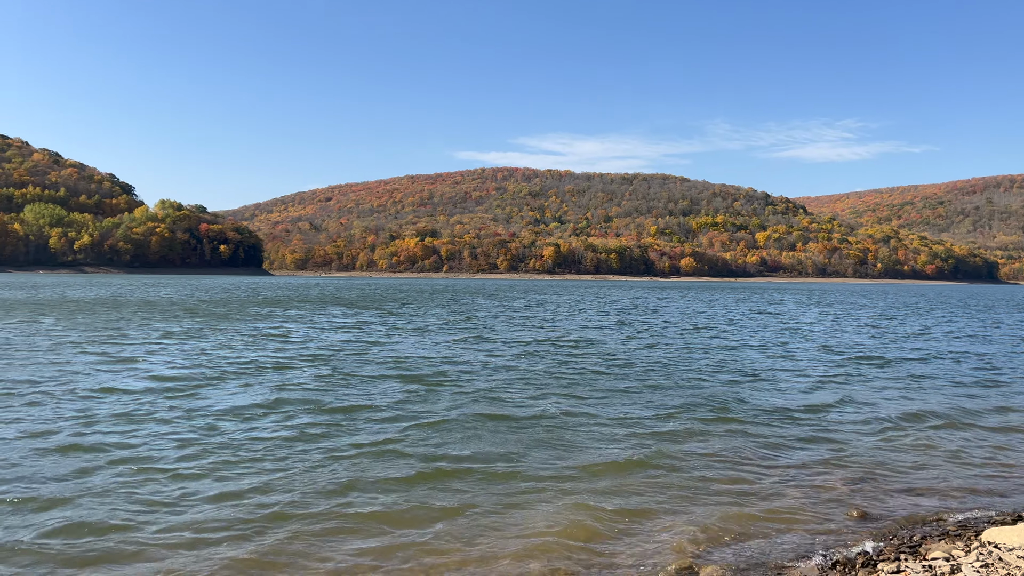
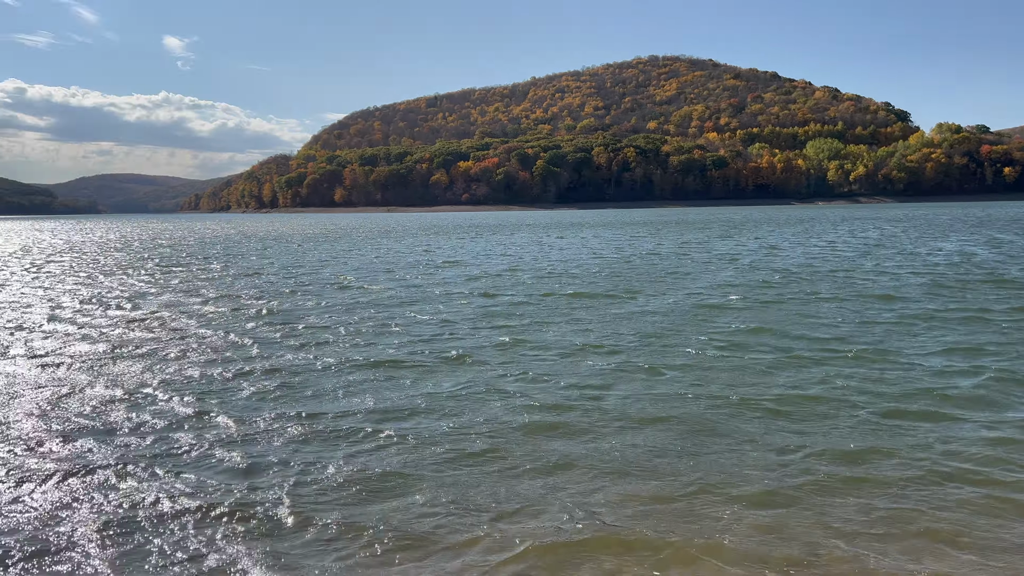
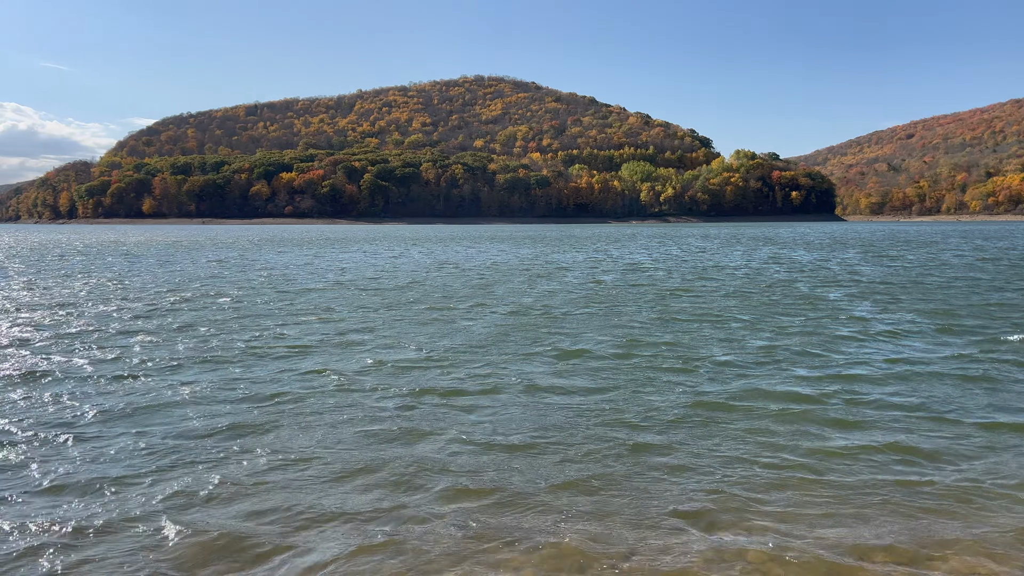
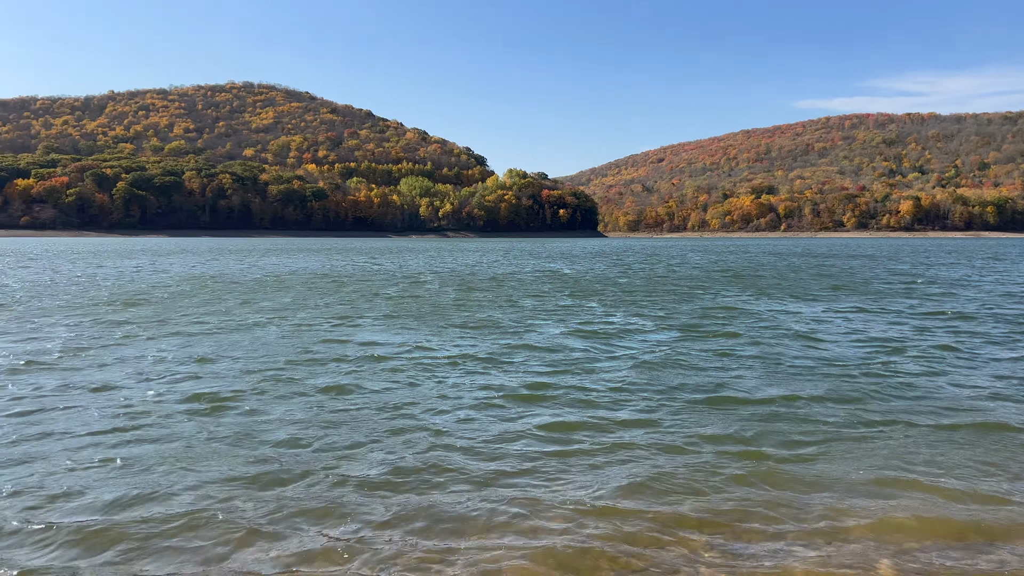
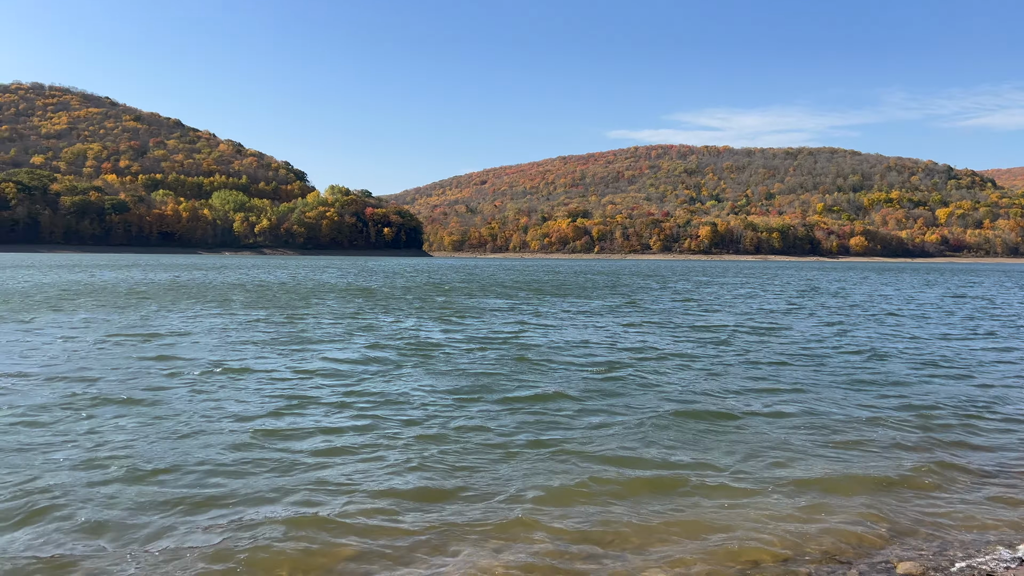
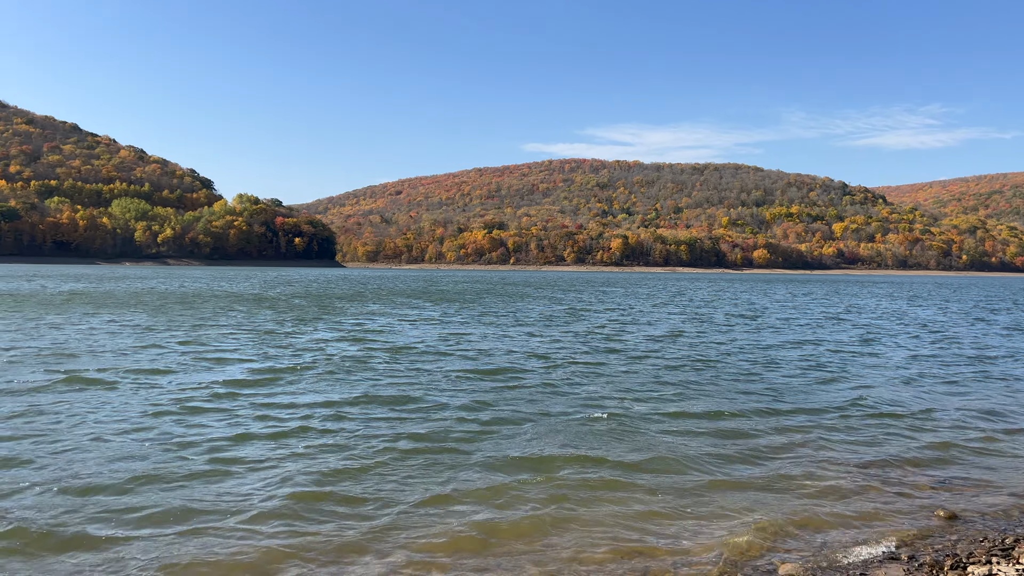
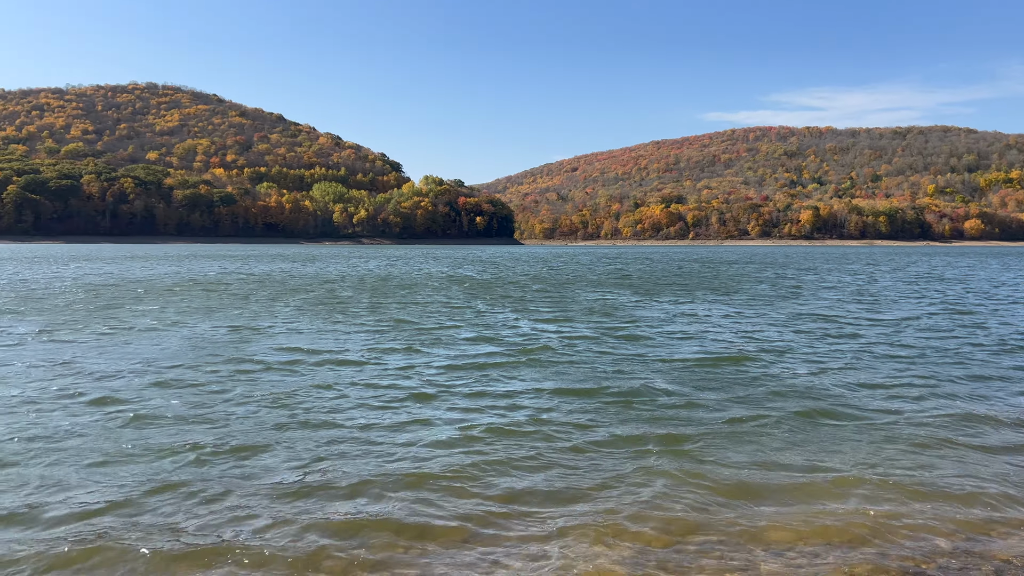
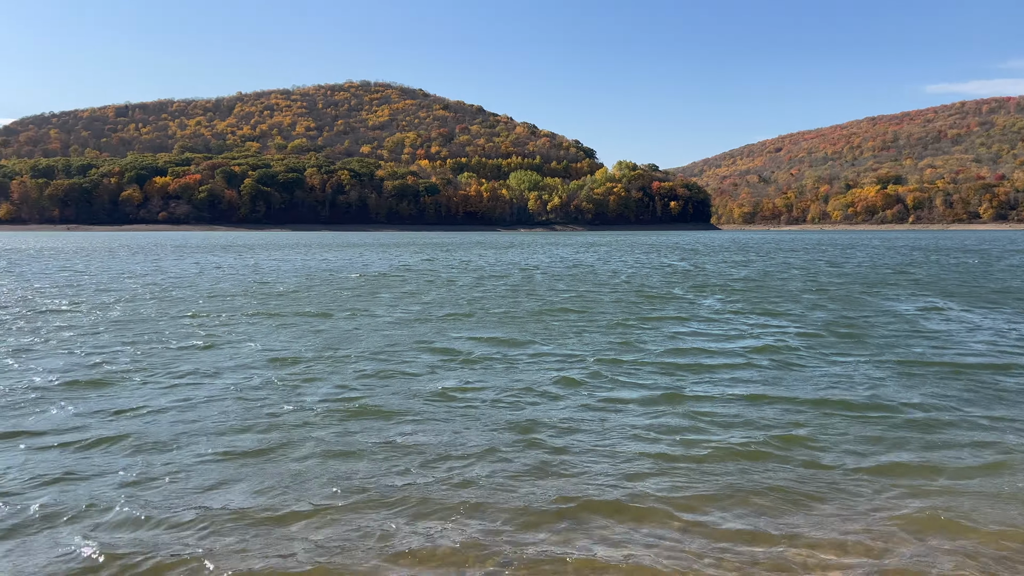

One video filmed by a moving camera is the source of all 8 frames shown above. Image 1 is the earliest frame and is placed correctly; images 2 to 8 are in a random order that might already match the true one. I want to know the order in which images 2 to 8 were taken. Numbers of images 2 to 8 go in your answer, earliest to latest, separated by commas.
6, 5, 7, 4, 8, 3, 2
